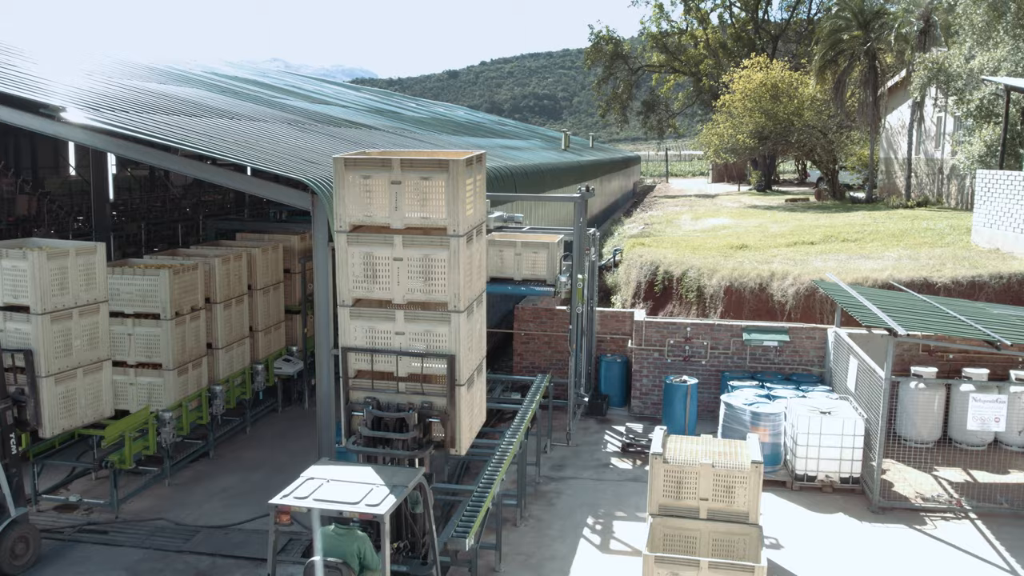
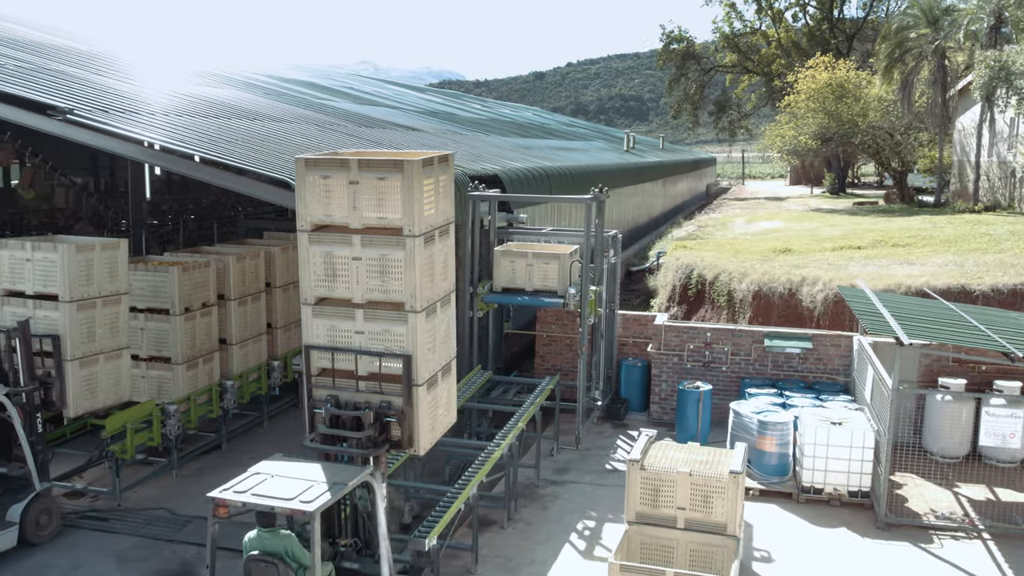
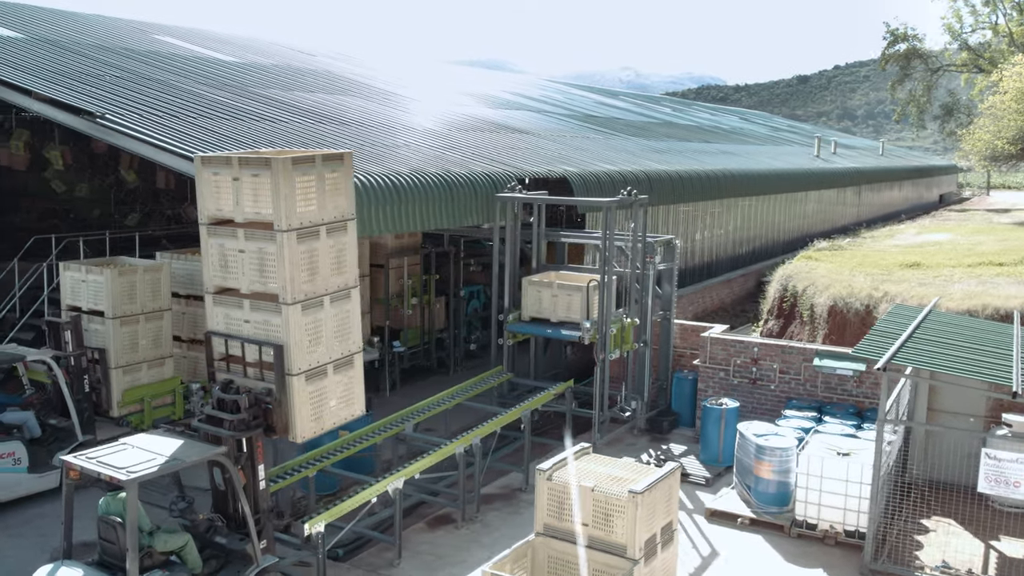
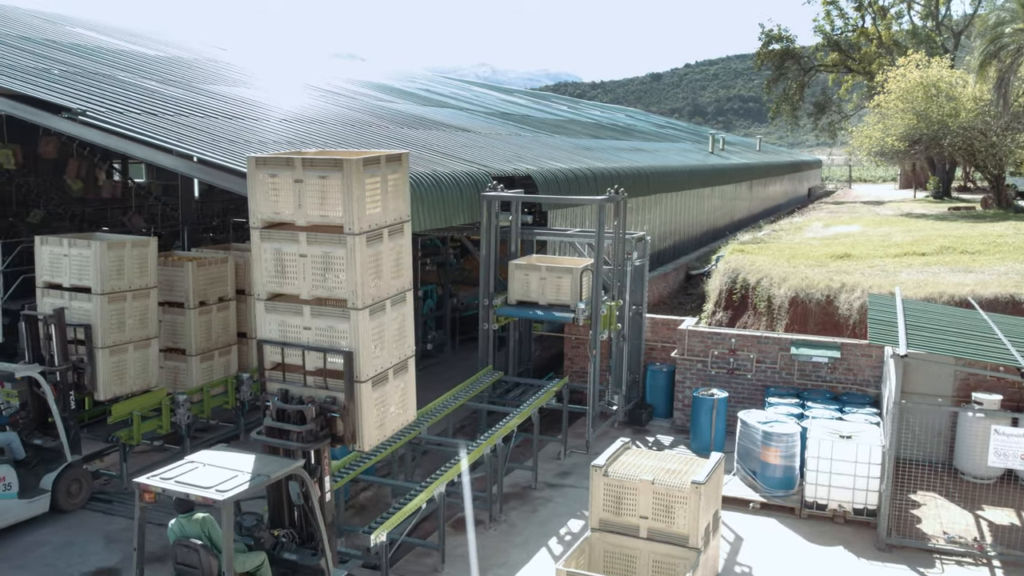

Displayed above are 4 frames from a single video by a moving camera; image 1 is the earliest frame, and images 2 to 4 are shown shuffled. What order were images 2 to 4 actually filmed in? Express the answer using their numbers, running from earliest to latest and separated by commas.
2, 4, 3
